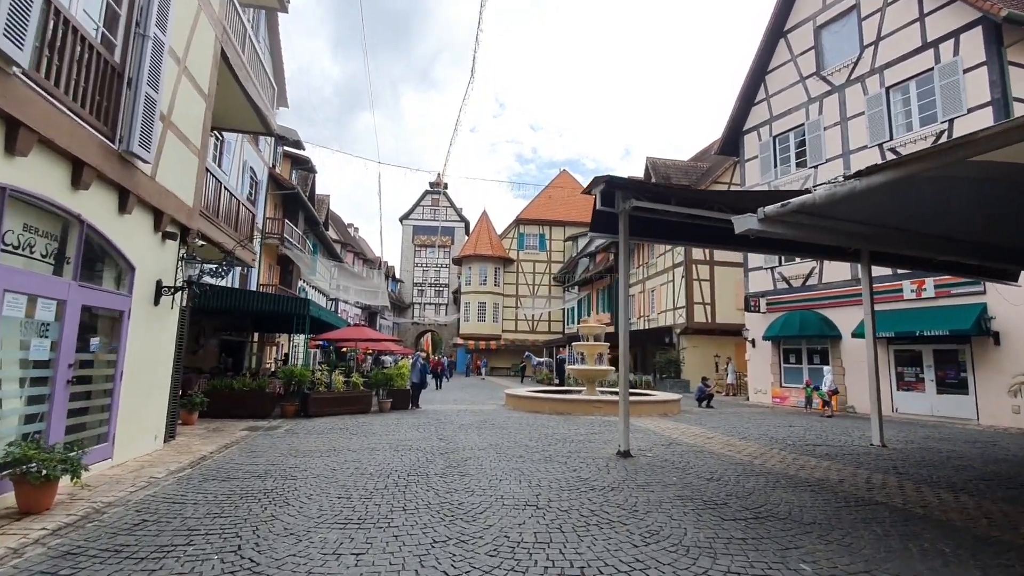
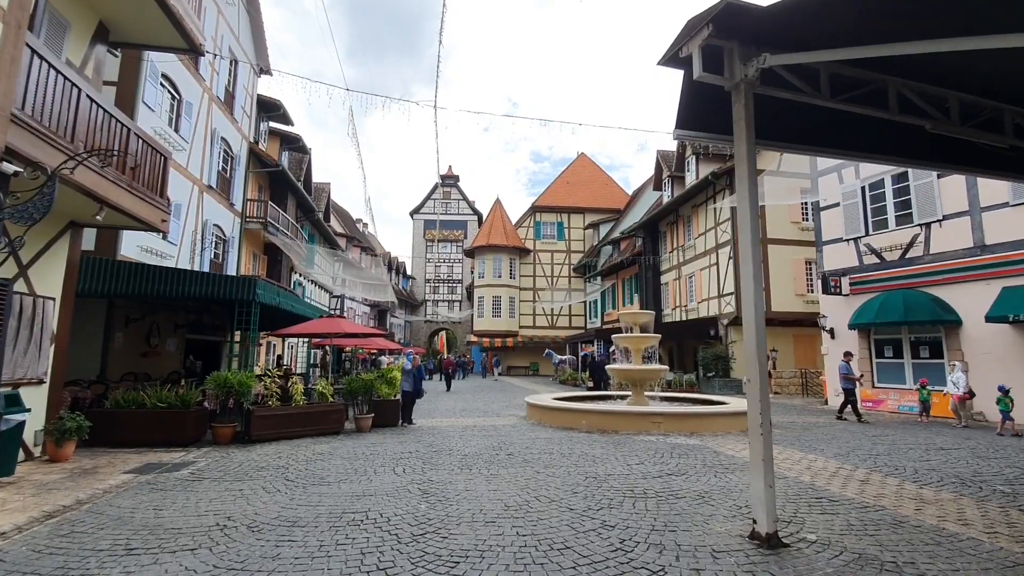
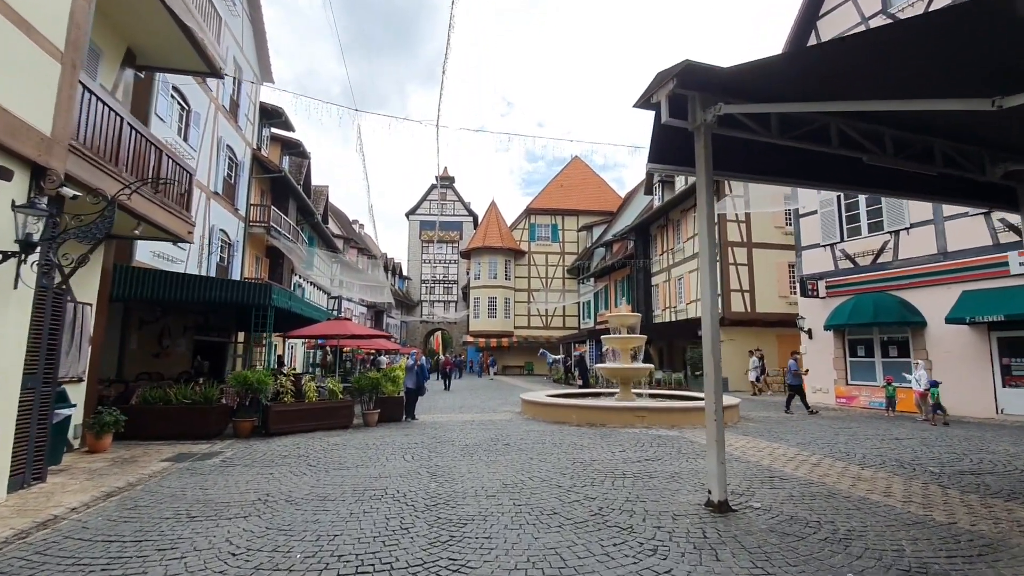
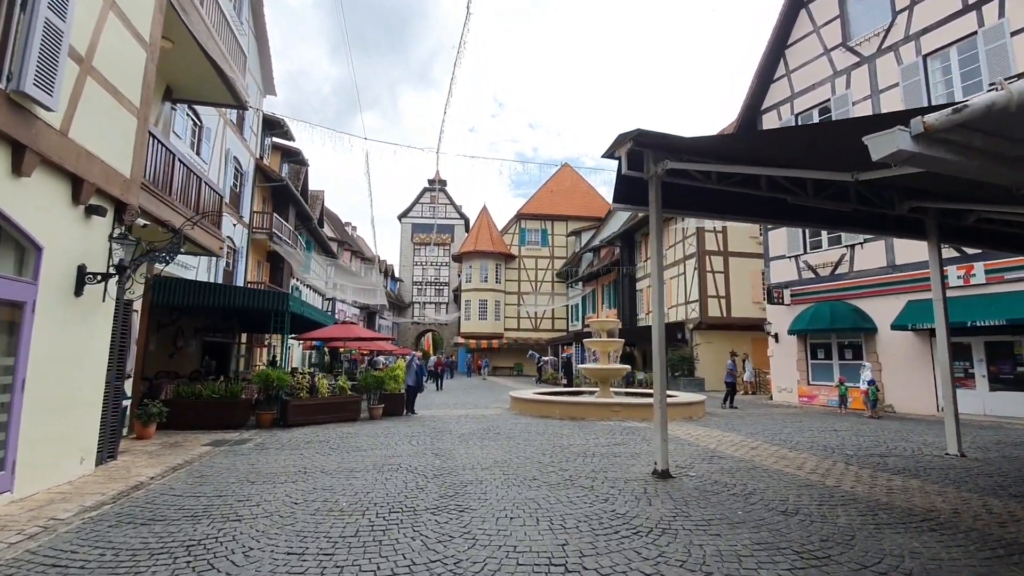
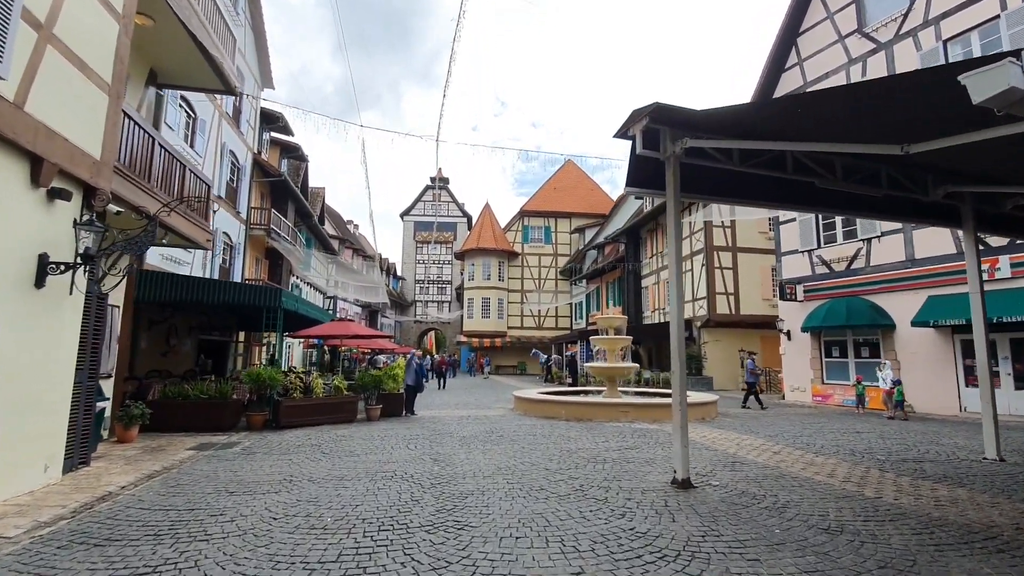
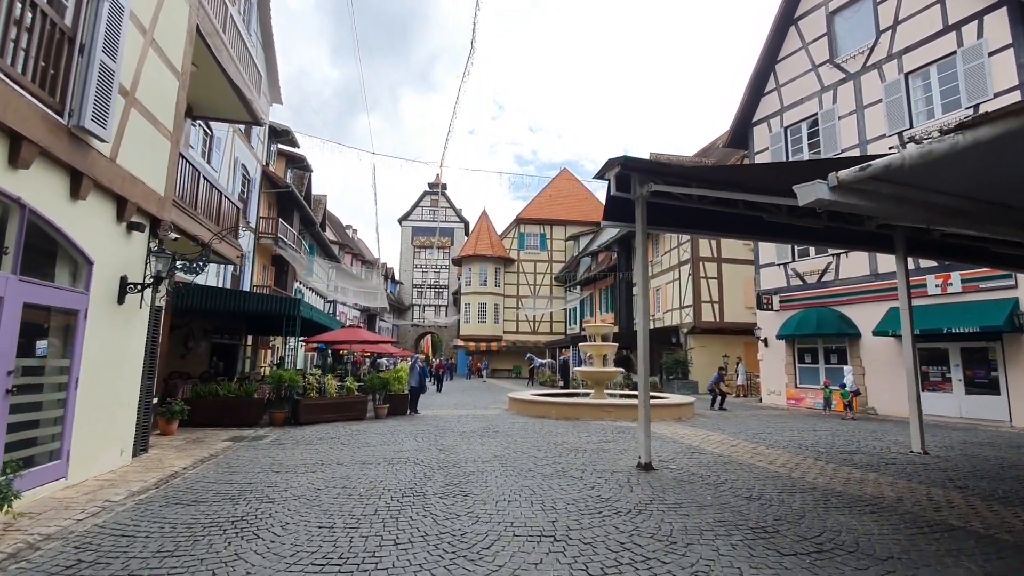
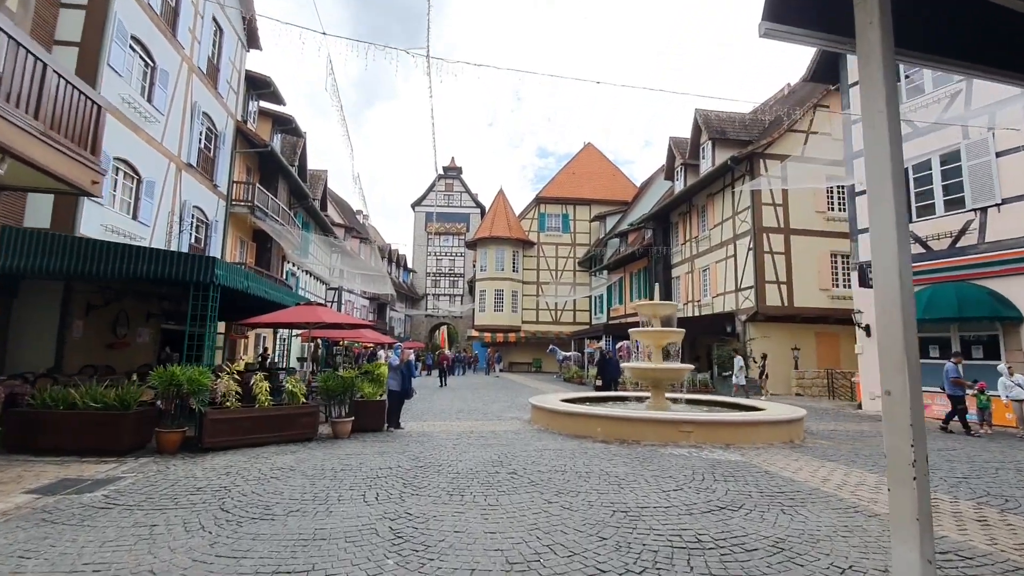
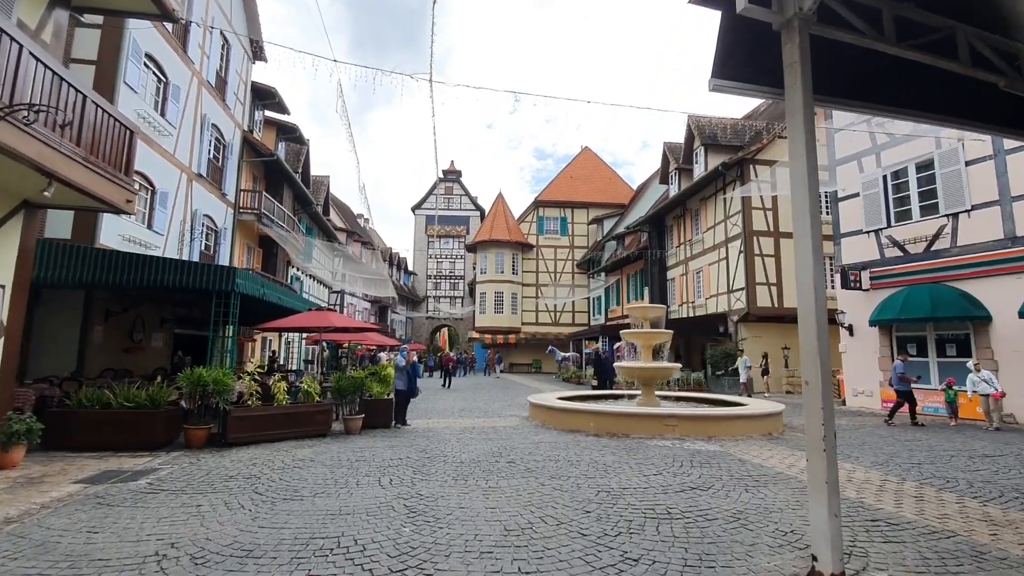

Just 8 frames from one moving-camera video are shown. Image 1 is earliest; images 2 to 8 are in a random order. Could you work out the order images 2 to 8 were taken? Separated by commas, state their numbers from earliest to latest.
6, 4, 5, 3, 2, 8, 7
